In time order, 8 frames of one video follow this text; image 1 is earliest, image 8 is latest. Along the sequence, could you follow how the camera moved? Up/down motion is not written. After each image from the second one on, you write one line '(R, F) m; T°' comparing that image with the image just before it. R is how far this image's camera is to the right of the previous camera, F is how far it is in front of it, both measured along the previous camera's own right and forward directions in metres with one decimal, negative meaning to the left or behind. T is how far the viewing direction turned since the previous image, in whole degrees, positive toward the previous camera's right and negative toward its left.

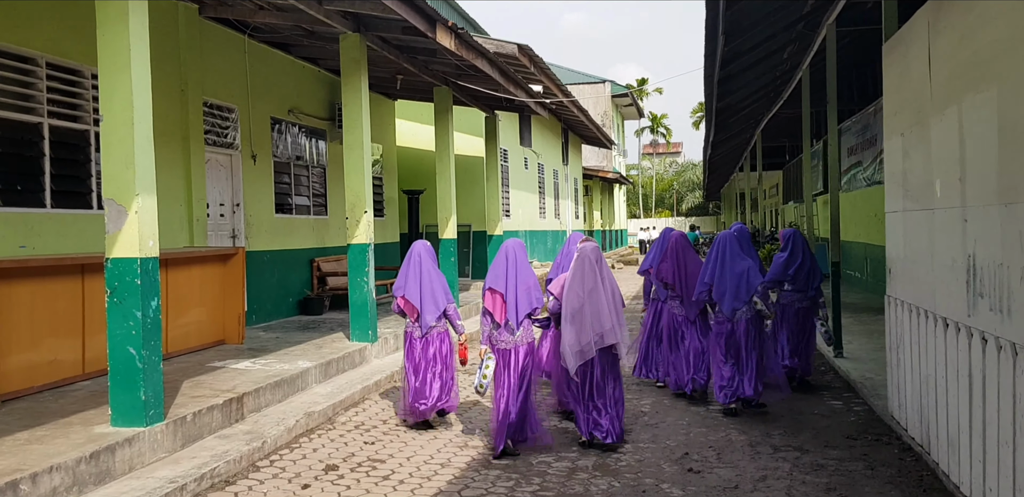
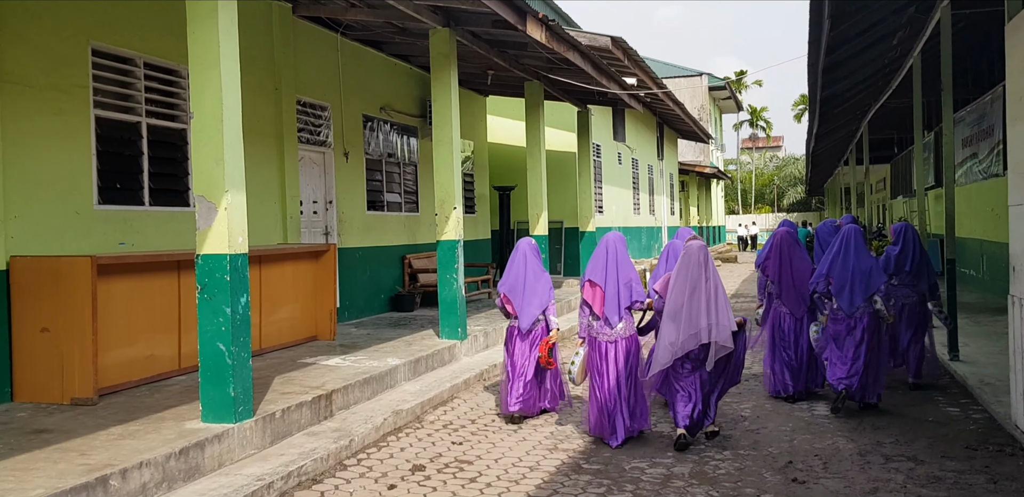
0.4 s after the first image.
(0.0, +0.3) m; -7°
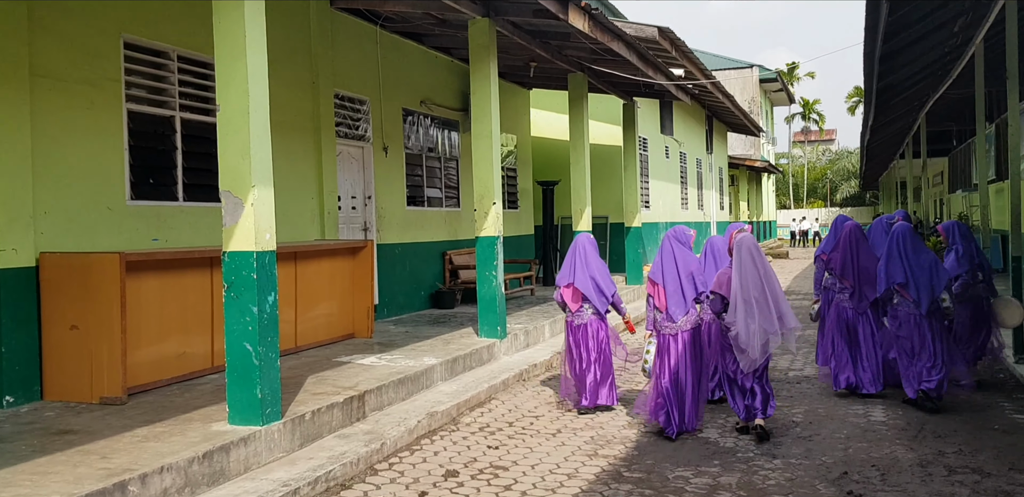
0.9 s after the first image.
(+0.1, +0.3) m; -4°
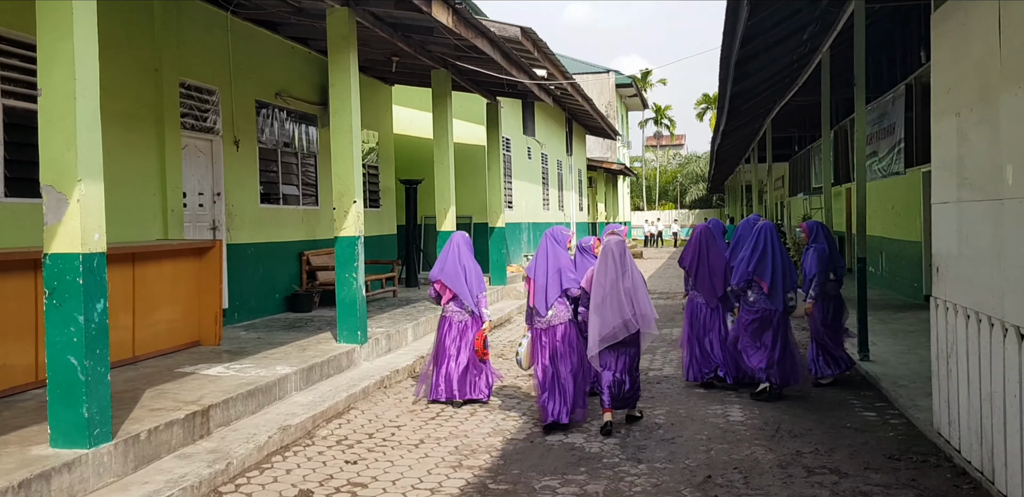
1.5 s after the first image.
(0.0, +0.2) m; +11°
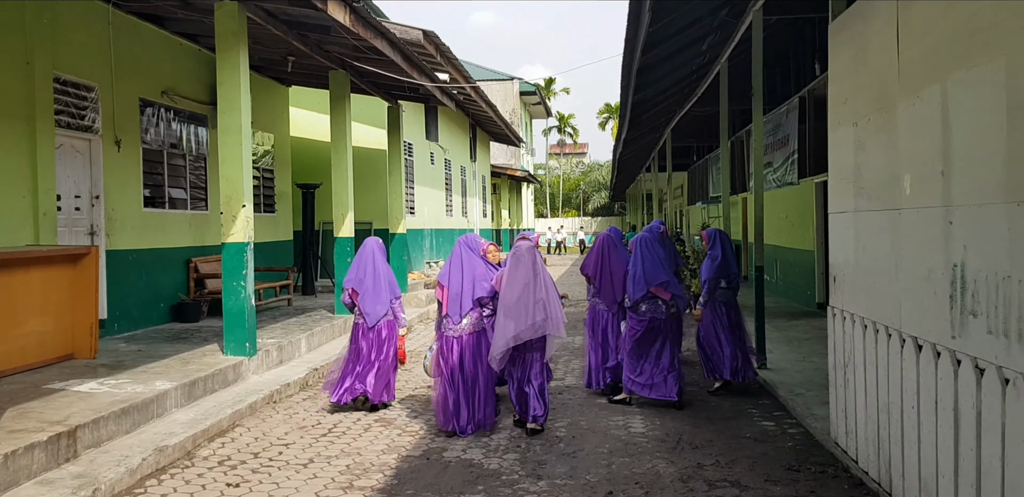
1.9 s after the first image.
(+0.1, +0.2) m; +7°
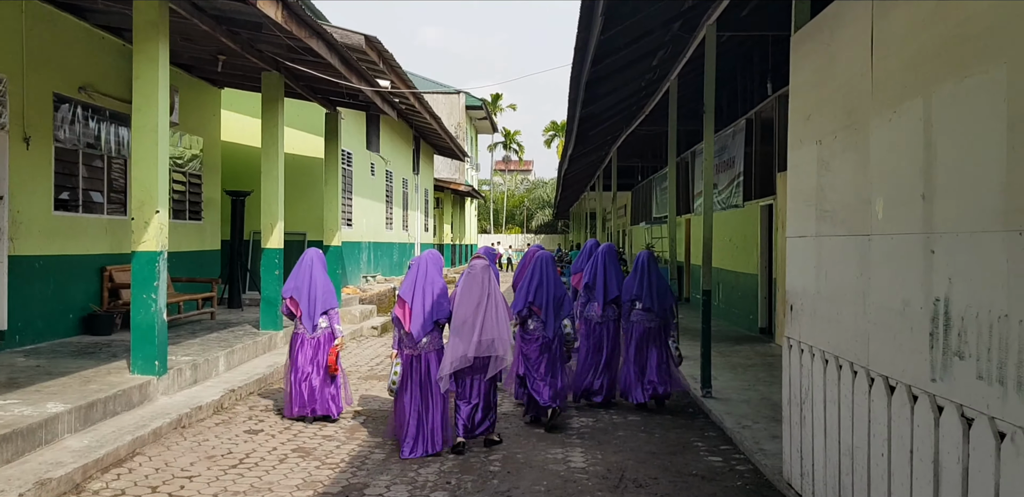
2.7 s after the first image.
(0.0, +0.4) m; +4°
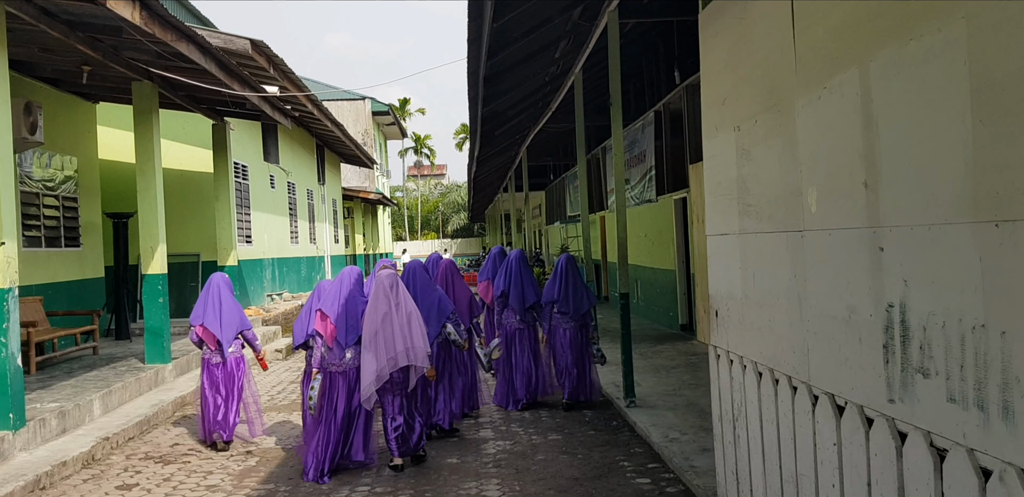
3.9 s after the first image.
(+0.1, +0.5) m; +6°
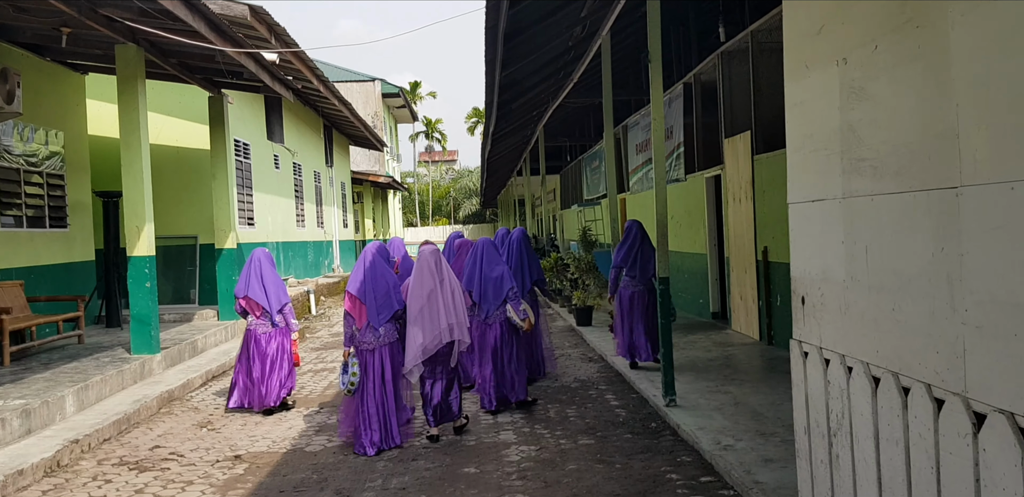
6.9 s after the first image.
(-0.1, +0.7) m; -1°
